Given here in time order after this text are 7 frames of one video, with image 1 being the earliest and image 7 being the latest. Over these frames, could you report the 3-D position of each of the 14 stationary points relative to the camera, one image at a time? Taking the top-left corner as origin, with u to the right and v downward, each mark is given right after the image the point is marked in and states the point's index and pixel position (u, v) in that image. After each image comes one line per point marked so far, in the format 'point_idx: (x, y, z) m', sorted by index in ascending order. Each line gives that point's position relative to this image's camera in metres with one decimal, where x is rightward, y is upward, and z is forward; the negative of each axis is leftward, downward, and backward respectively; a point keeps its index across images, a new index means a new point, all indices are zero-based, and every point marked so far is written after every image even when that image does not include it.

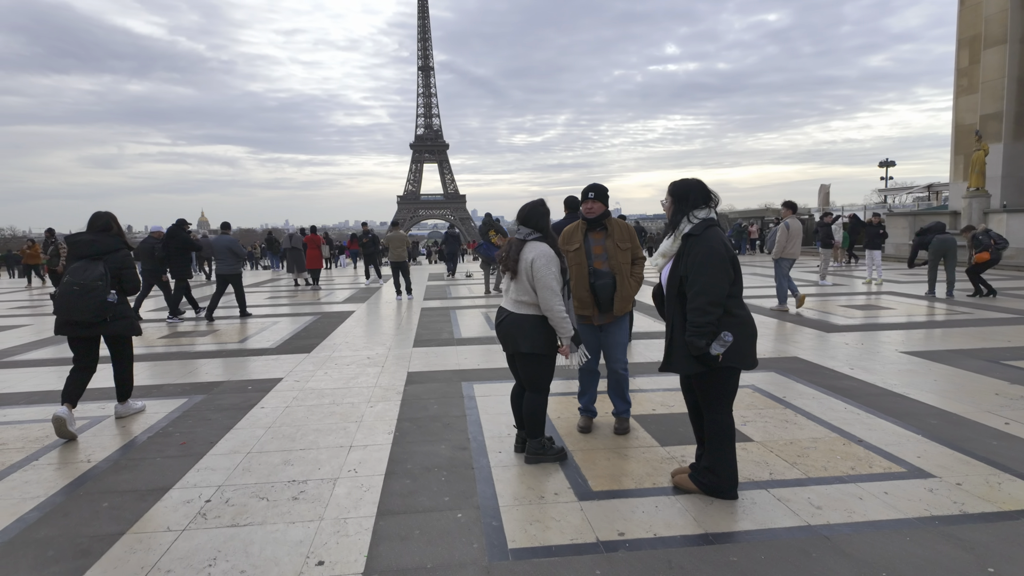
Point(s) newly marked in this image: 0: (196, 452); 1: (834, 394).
0: (-1.9, -1.0, +3.6) m
1: (+2.5, -0.8, +4.6) m
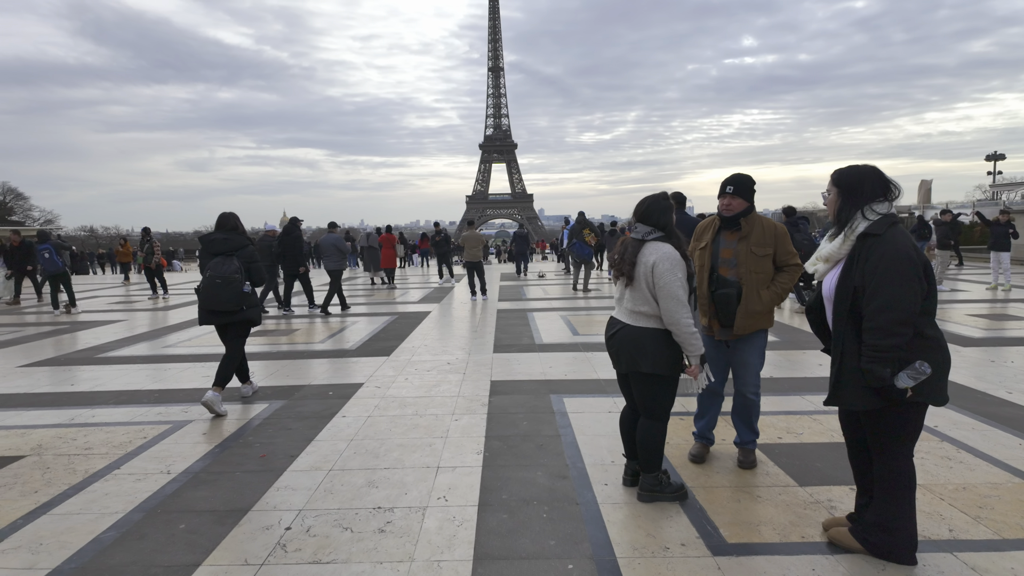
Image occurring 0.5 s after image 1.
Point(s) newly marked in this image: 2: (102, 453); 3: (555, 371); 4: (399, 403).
0: (-1.3, -1.0, +3.4) m
1: (+3.2, -0.9, +3.8) m
2: (-2.5, -1.0, +3.7) m
3: (+0.4, -0.8, +5.5) m
4: (-0.9, -0.9, +4.6) m
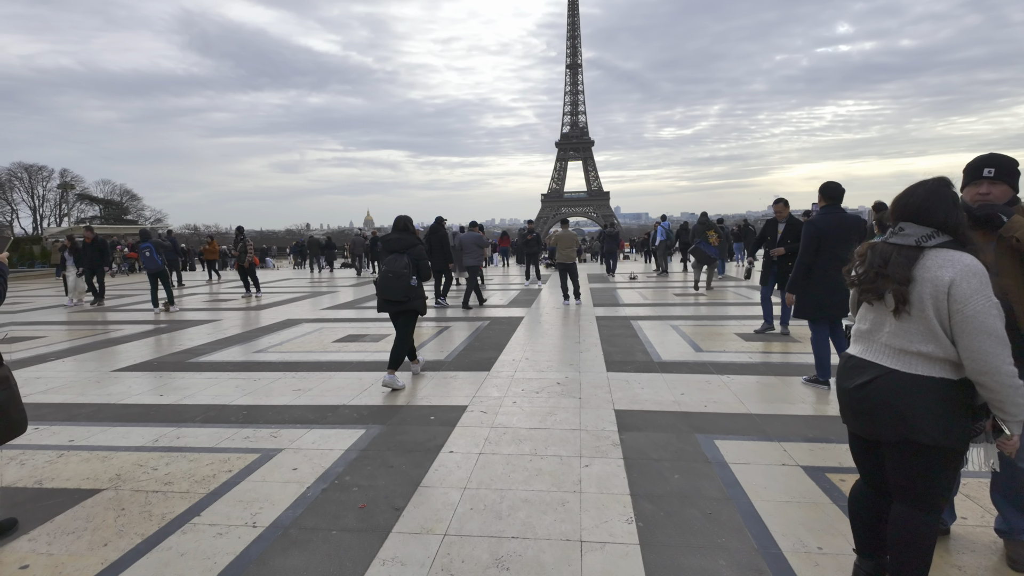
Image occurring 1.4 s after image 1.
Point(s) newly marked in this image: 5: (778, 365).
0: (-0.6, -1.1, +2.7) m
1: (+3.9, -1.0, +2.6) m
2: (-1.8, -1.1, +3.2) m
3: (+1.4, -0.9, +4.6) m
4: (0.0, -1.0, +3.9) m
5: (+2.6, -0.8, +5.7) m
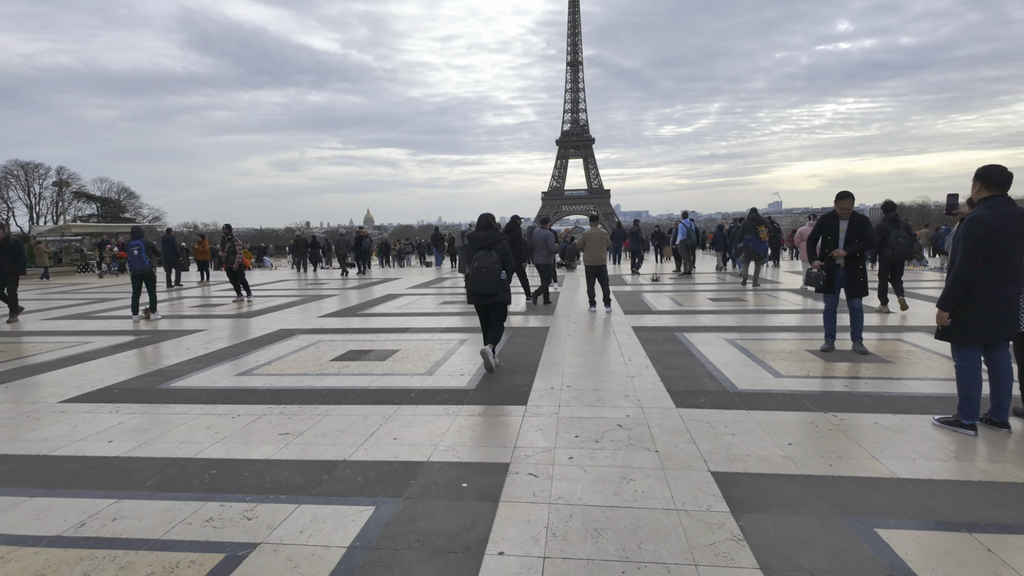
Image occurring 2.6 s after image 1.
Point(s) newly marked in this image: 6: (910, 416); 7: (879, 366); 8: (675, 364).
0: (-0.3, -1.2, +1.6) m
1: (+4.3, -1.1, +1.5) m
2: (-1.4, -1.2, +2.0) m
3: (+1.7, -1.0, +3.5) m
4: (+0.3, -1.1, +2.7) m
5: (+2.9, -0.9, +4.6) m
6: (+2.8, -0.9, +4.1) m
7: (+3.5, -0.8, +5.7) m
8: (+1.6, -0.7, +5.8) m
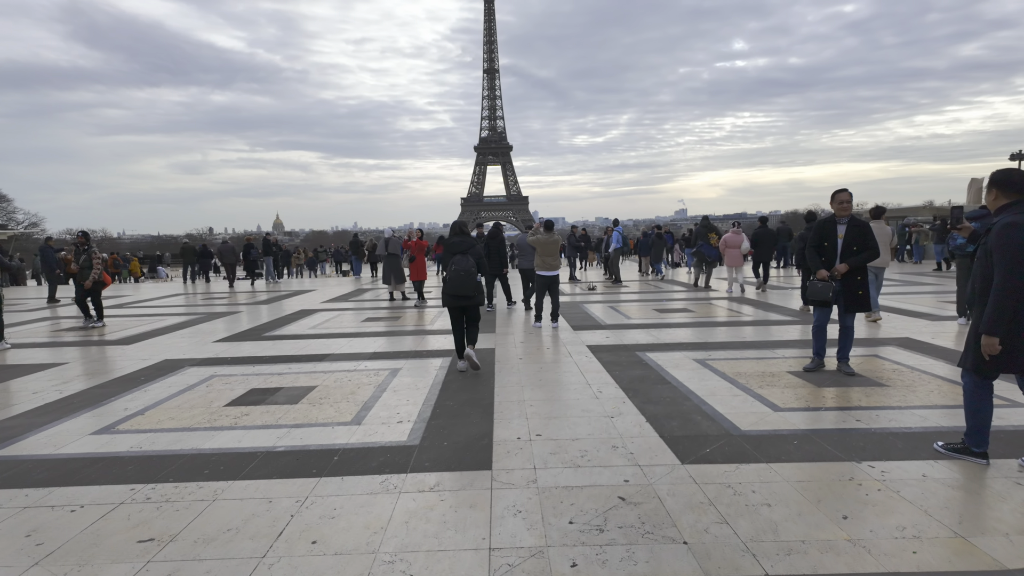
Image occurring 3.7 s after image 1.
0: (-0.1, -1.3, +0.5) m
1: (+4.4, -1.2, +1.0) m
2: (-1.3, -1.3, +0.8) m
3: (+1.6, -1.1, +2.7) m
4: (+0.3, -1.2, +1.7) m
5: (+2.7, -1.0, +3.9) m
6: (+2.6, -1.0, +3.4) m
7: (+3.1, -0.9, +5.1) m
8: (+1.2, -0.9, +4.9) m
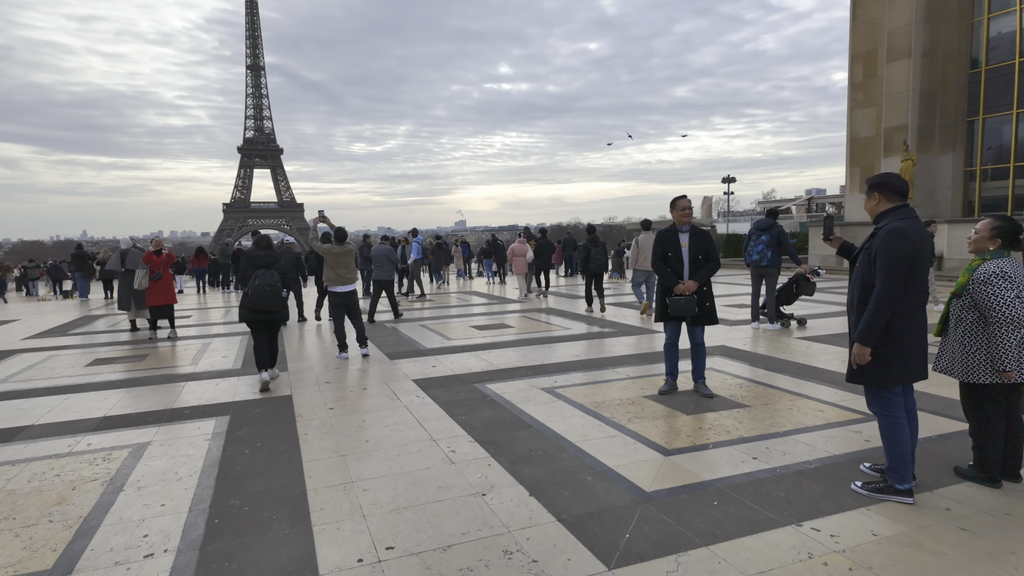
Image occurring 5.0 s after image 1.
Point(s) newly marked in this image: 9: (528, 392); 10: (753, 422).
0: (+0.4, -1.4, -0.7) m
1: (+4.5, -1.2, +1.4) m
2: (-0.8, -1.5, -0.9) m
3: (+1.3, -1.2, +1.9) m
4: (+0.4, -1.3, +0.6) m
5: (+1.8, -1.1, +3.5) m
6: (+1.9, -1.1, +3.0) m
7: (+1.8, -1.0, +4.7) m
8: (+0.1, -1.1, +3.9) m
9: (+0.1, -0.9, +5.4) m
10: (+1.8, -1.0, +4.5) m
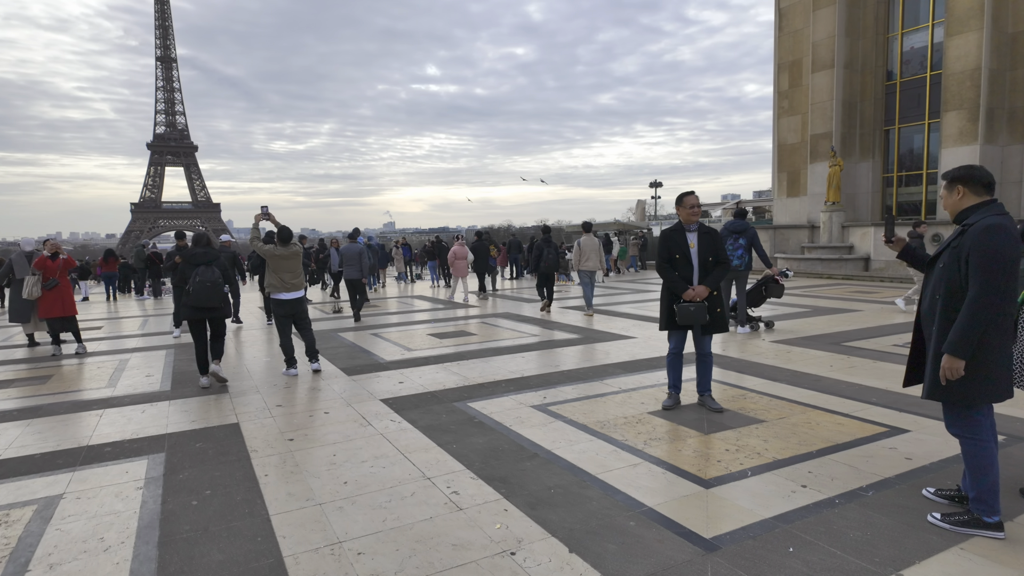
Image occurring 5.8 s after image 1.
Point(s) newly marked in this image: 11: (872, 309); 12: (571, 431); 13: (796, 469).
0: (+1.1, -1.5, -1.2) m
1: (+4.8, -1.2, +1.3) m
2: (-0.1, -1.5, -1.5) m
3: (+1.6, -1.2, +1.5) m
4: (+0.9, -1.4, +0.1) m
5: (+1.9, -1.1, +3.1) m
6: (+2.1, -1.2, +2.6) m
7: (+1.8, -1.0, +4.4) m
8: (+0.1, -1.1, +3.3) m
9: (+0.1, -1.0, +4.8) m
10: (+1.8, -1.1, +4.1) m
11: (+6.7, -0.4, +10.5) m
12: (+0.4, -1.0, +4.3) m
13: (+1.7, -1.1, +3.5) m
